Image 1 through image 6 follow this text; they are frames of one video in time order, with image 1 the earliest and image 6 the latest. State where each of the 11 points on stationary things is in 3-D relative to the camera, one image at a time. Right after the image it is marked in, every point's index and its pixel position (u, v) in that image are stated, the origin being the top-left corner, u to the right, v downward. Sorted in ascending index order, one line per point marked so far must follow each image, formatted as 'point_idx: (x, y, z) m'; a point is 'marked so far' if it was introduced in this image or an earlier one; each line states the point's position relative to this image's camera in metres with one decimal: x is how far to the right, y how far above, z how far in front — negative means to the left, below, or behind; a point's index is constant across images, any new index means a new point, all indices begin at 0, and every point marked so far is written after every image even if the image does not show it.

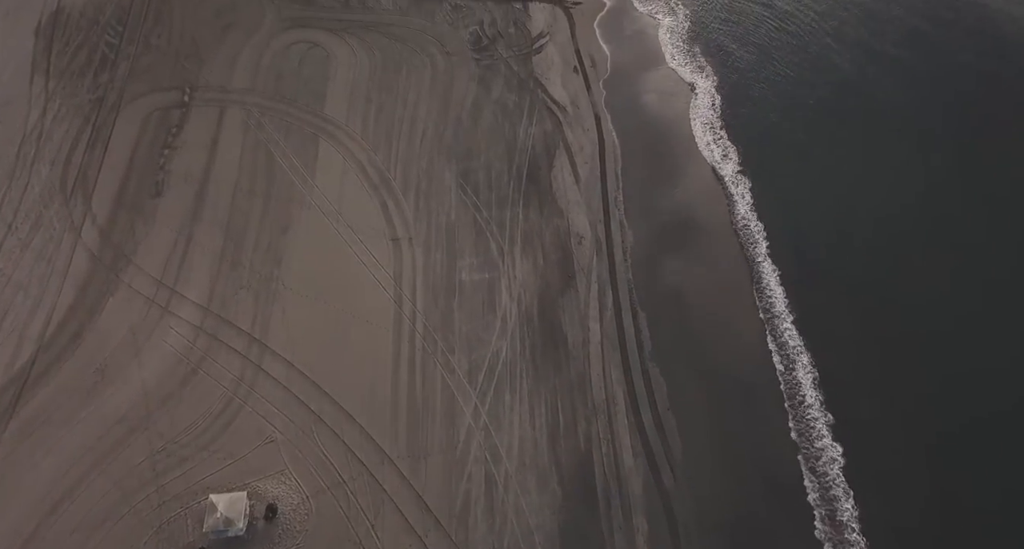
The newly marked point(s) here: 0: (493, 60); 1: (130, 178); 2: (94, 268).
0: (-0.3, +3.6, +13.7) m
1: (-5.3, +1.3, +11.1) m
2: (-5.3, +0.1, +10.2) m
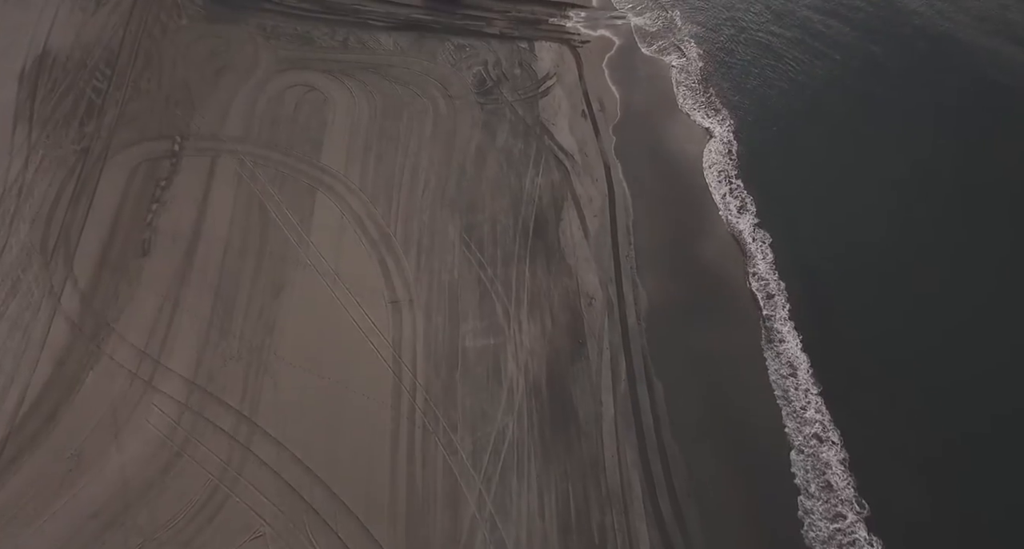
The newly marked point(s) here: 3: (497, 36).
0: (-0.2, +2.8, +13.1) m
1: (-5.2, +0.5, +10.5) m
2: (-5.2, -0.8, +9.6) m
3: (-0.3, +4.3, +14.3) m
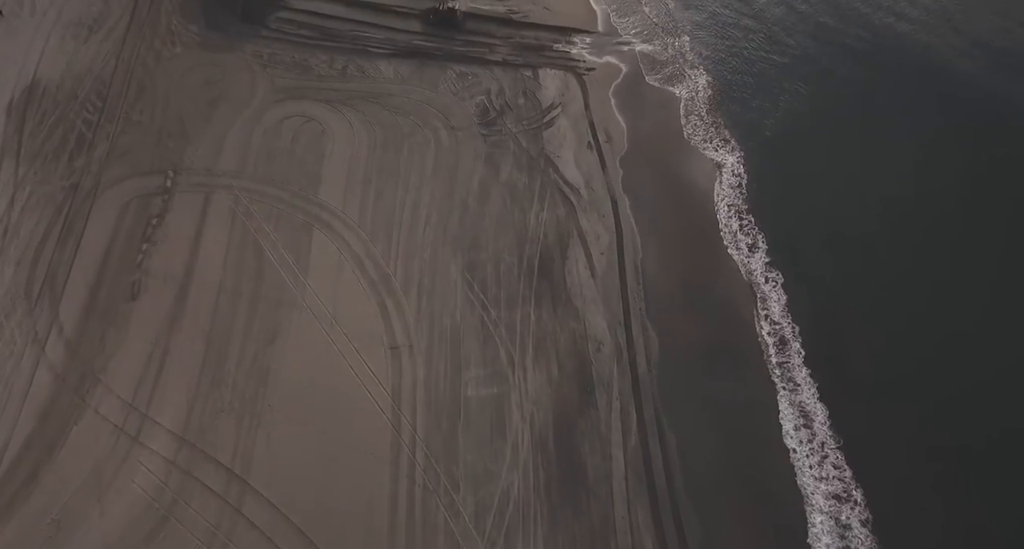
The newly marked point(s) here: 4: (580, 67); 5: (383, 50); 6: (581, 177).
0: (-0.2, +2.2, +12.7) m
1: (-5.1, 0.0, +10.1) m
2: (-5.2, -1.3, +9.1) m
3: (-0.2, +3.7, +13.9) m
4: (+1.2, +3.6, +14.0) m
5: (-2.3, +3.9, +13.9) m
6: (+1.0, +1.5, +12.2) m
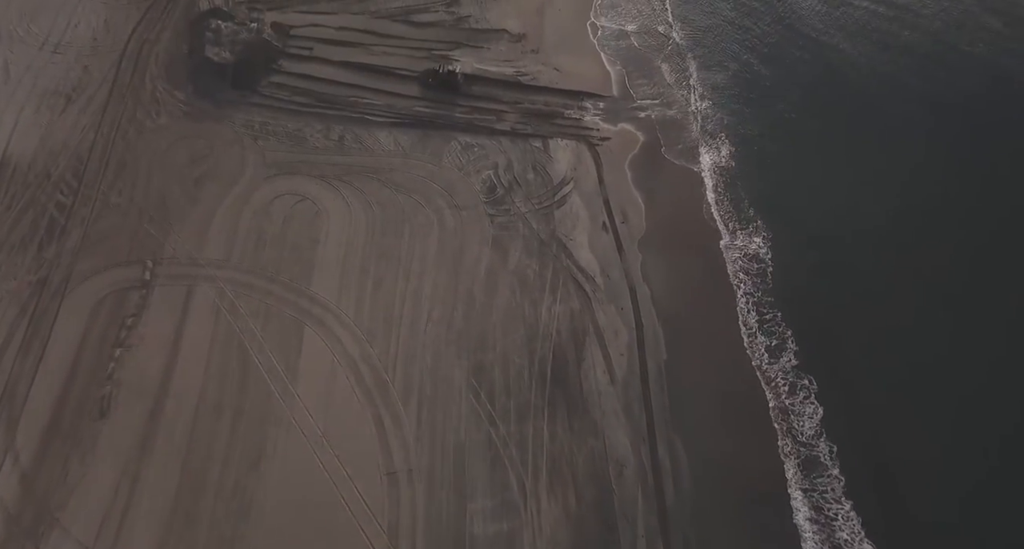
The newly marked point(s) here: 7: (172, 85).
0: (0.0, +0.9, +11.8) m
1: (-5.0, -1.3, +9.1) m
2: (-5.0, -2.5, +8.1) m
3: (-0.1, +2.3, +13.0) m
4: (+1.3, +2.3, +13.1) m
5: (-2.1, +2.6, +13.0) m
6: (+1.2, +0.1, +11.2) m
7: (-5.5, +3.0, +12.9) m
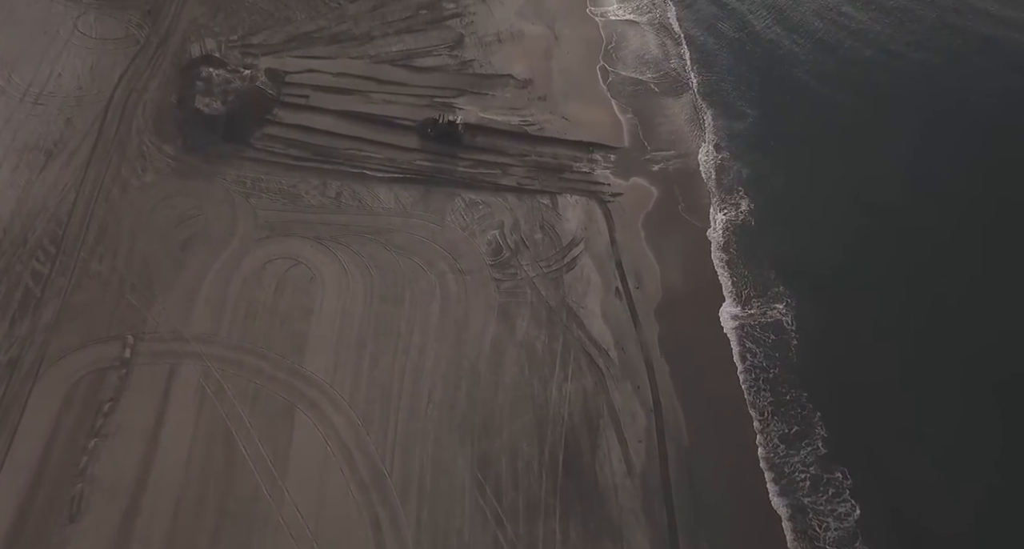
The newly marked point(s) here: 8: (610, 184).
0: (+0.1, -0.1, +11.0) m
1: (-4.9, -2.2, +8.3) m
2: (-4.9, -3.4, +7.3) m
3: (0.0, +1.3, +12.3) m
4: (+1.4, +1.3, +12.4) m
5: (-2.0, +1.6, +12.3) m
6: (+1.3, -0.8, +10.5) m
7: (-5.4, +2.1, +12.2) m
8: (+1.5, +1.4, +12.5) m
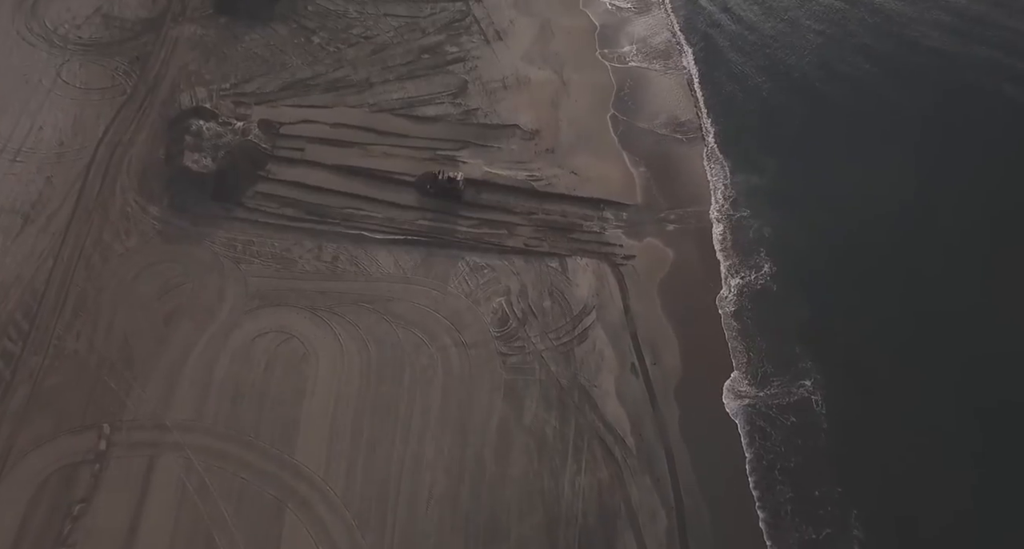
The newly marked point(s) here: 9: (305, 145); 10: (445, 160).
0: (+0.2, -1.1, +10.3) m
1: (-4.8, -3.1, +7.6) m
2: (-4.9, -4.3, +6.5) m
3: (+0.1, +0.3, +11.6) m
4: (+1.5, +0.3, +11.7) m
5: (-1.9, +0.6, +11.6) m
6: (+1.4, -1.8, +9.7) m
7: (-5.3, +1.1, +11.5) m
8: (+1.6, +0.4, +11.8) m
9: (-3.2, +2.0, +12.5) m
10: (-1.1, +1.8, +12.7) m
